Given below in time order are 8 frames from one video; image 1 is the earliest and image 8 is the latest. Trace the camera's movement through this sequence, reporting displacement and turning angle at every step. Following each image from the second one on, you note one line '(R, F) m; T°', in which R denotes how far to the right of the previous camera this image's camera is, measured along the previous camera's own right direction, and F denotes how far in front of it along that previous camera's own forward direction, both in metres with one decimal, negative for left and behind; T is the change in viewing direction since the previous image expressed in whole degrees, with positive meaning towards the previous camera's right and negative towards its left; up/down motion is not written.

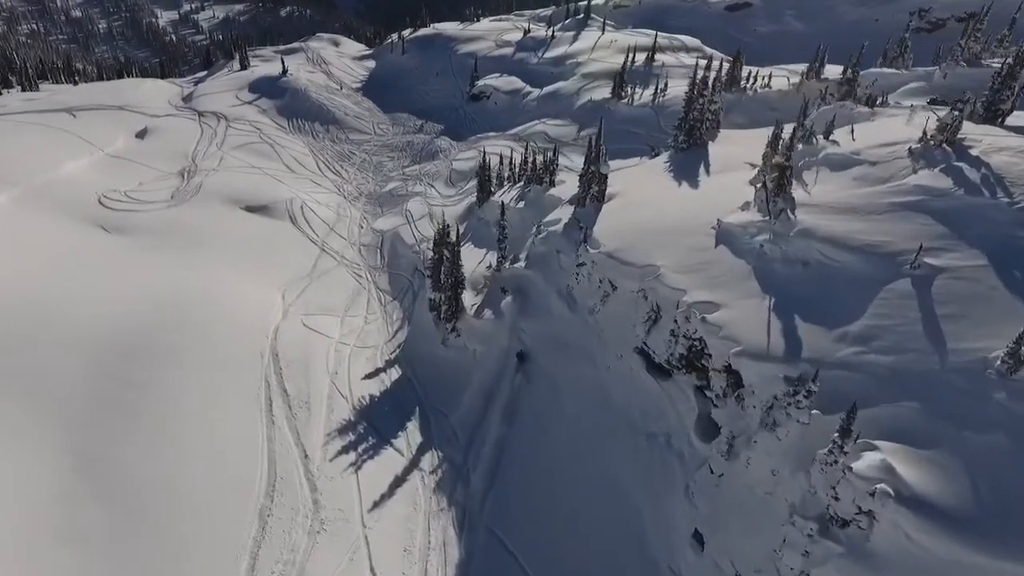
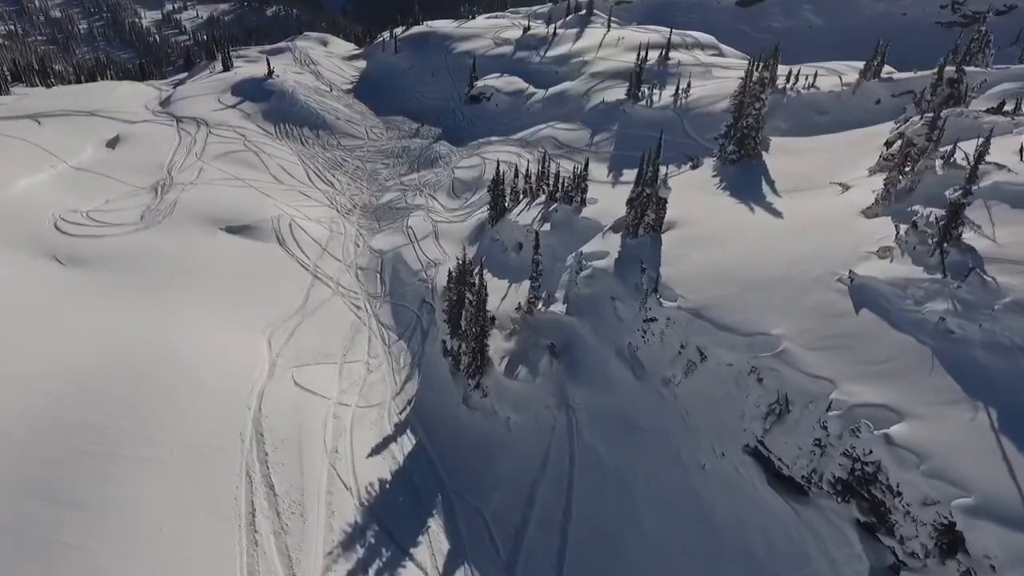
(-2.2, +6.6) m; +1°
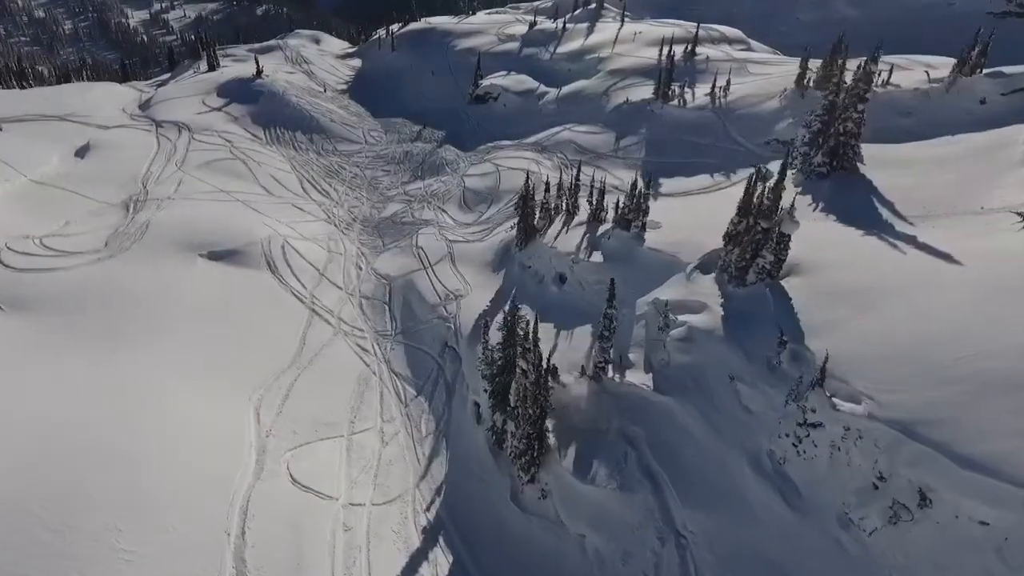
(-2.7, +7.5) m; +1°
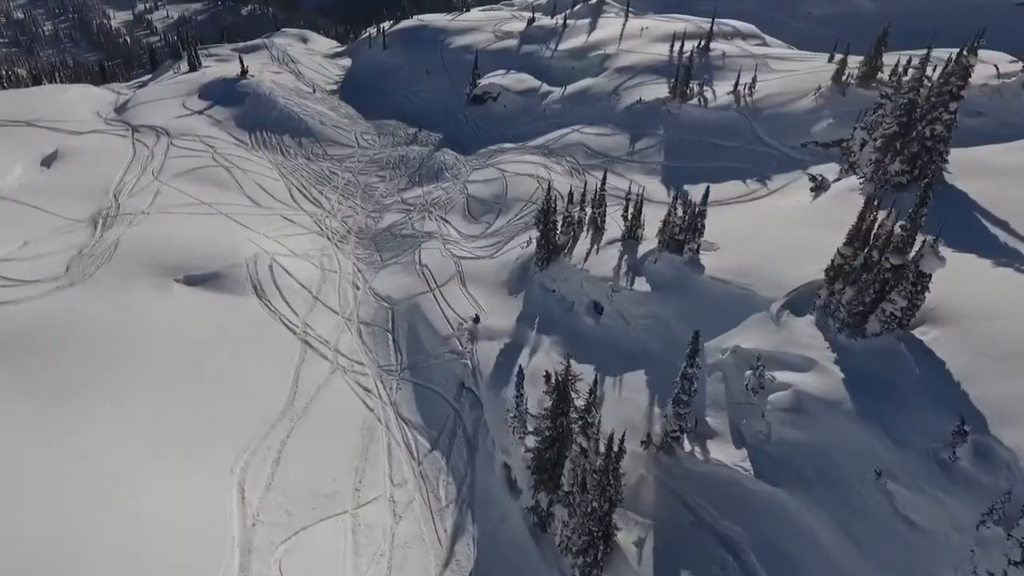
(-1.8, +5.0) m; +1°
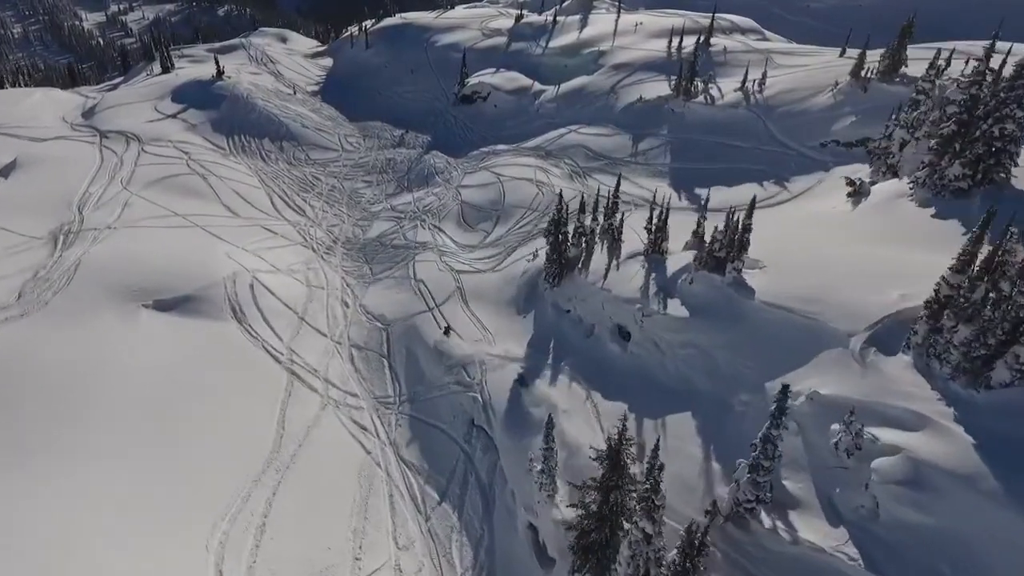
(-1.3, +3.6) m; +1°
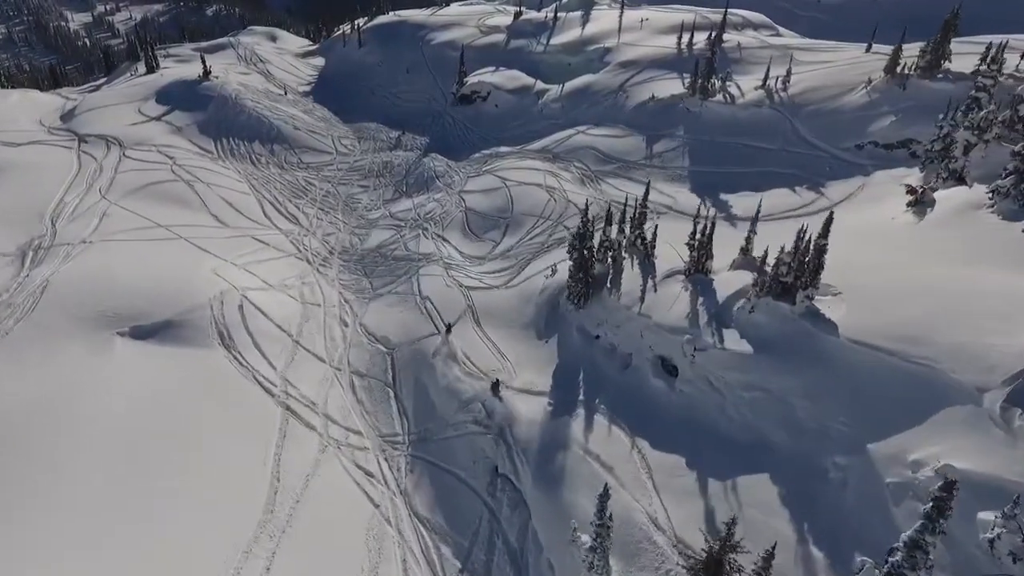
(-1.4, +3.6) m; +1°
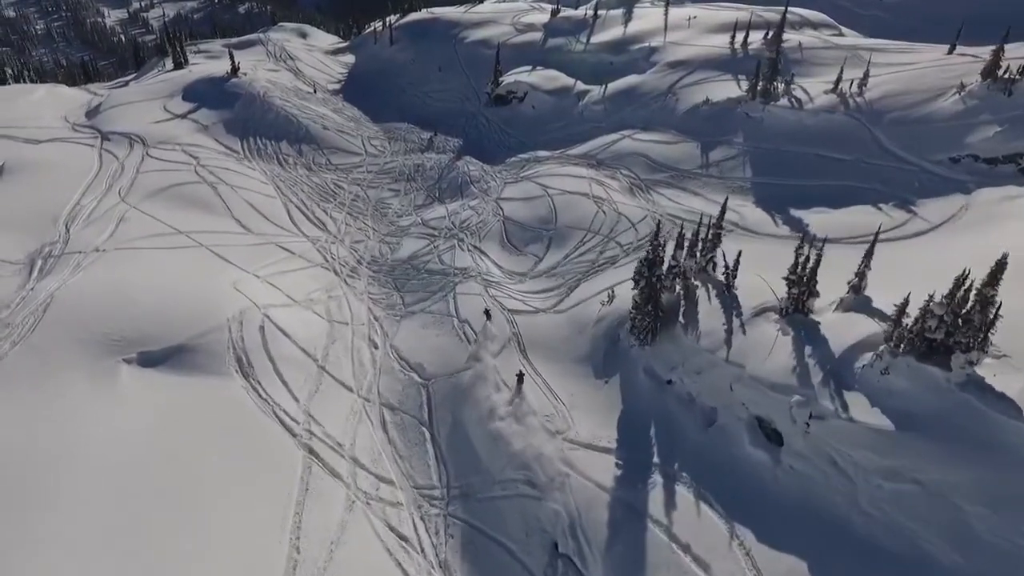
(-1.5, +4.0) m; -2°
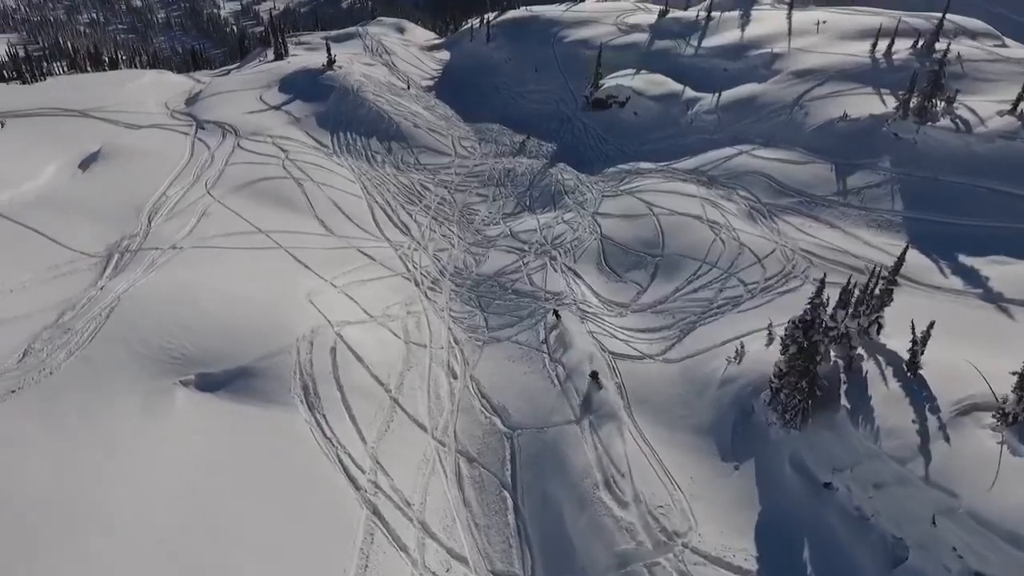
(-1.6, +4.5) m; -7°
